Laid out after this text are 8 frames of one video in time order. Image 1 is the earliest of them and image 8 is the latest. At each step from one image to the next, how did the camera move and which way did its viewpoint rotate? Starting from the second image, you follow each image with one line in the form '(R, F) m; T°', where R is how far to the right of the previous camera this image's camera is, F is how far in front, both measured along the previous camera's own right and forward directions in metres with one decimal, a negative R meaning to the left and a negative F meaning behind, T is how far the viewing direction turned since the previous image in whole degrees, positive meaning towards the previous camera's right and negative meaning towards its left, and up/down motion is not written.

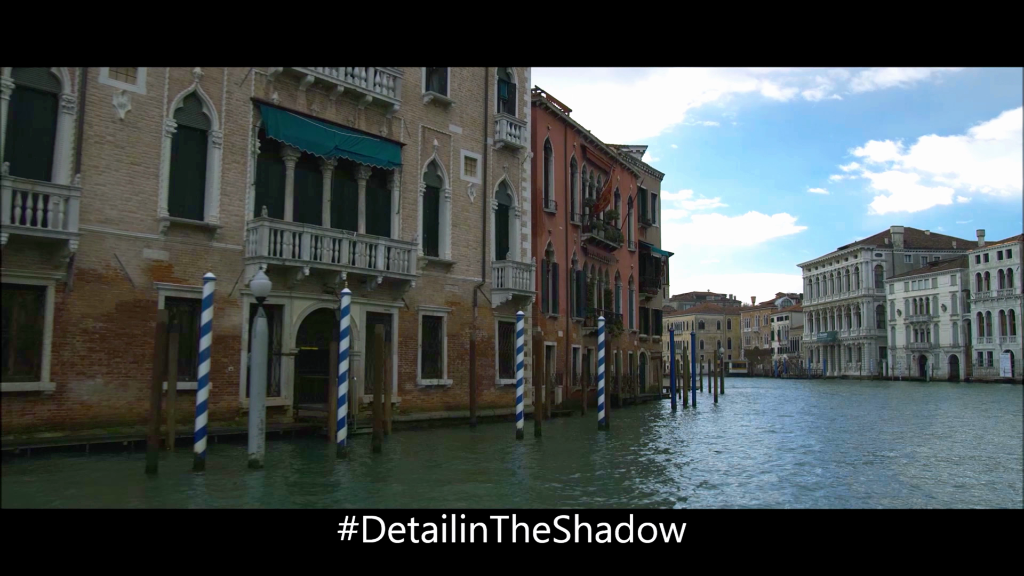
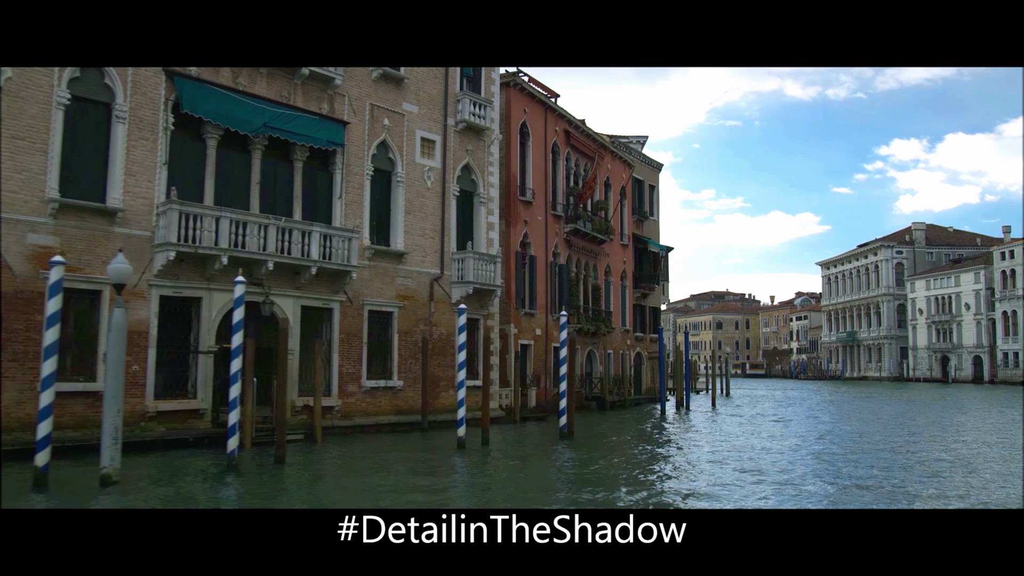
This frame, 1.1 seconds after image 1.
(+1.7, +1.9) m; -2°
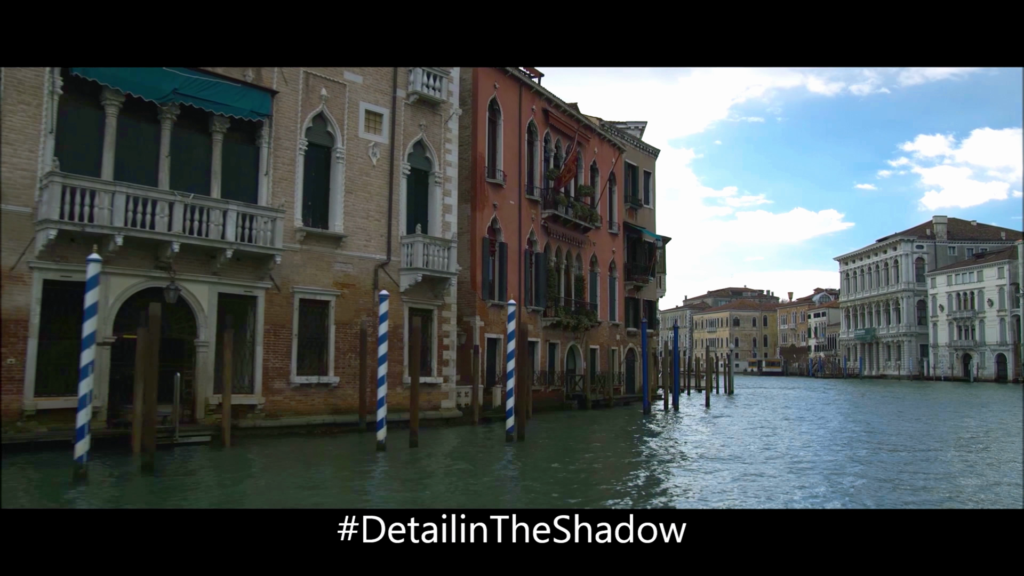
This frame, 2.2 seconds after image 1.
(+1.7, +1.9) m; -2°
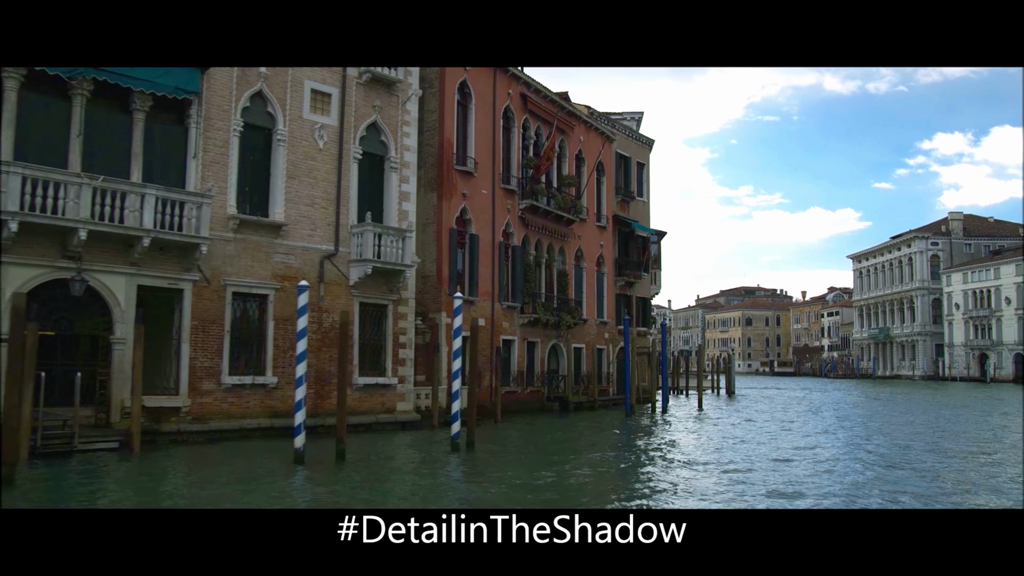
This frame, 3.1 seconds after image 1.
(+1.4, +1.4) m; -1°
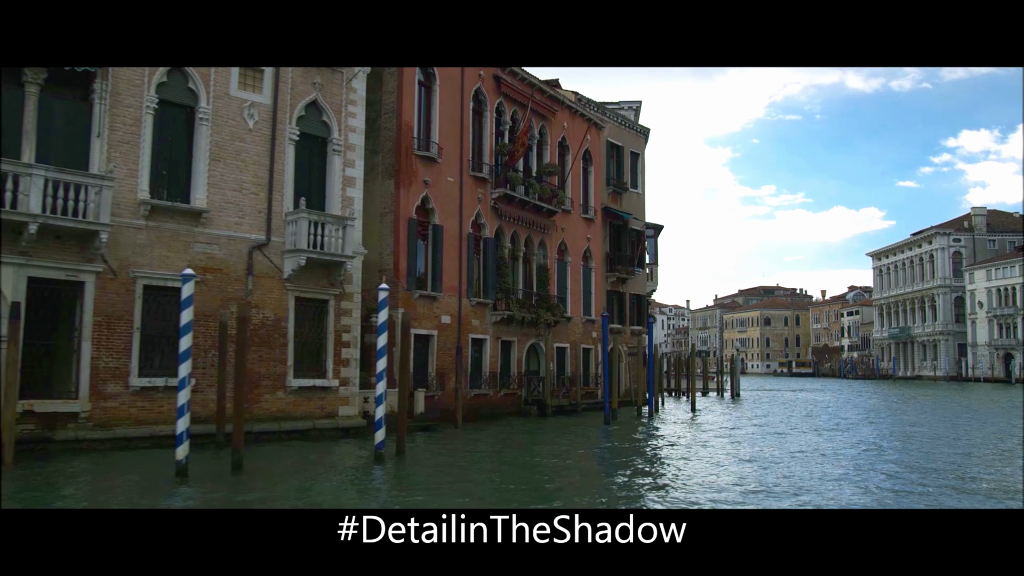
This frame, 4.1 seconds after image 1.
(+1.6, +1.7) m; -2°
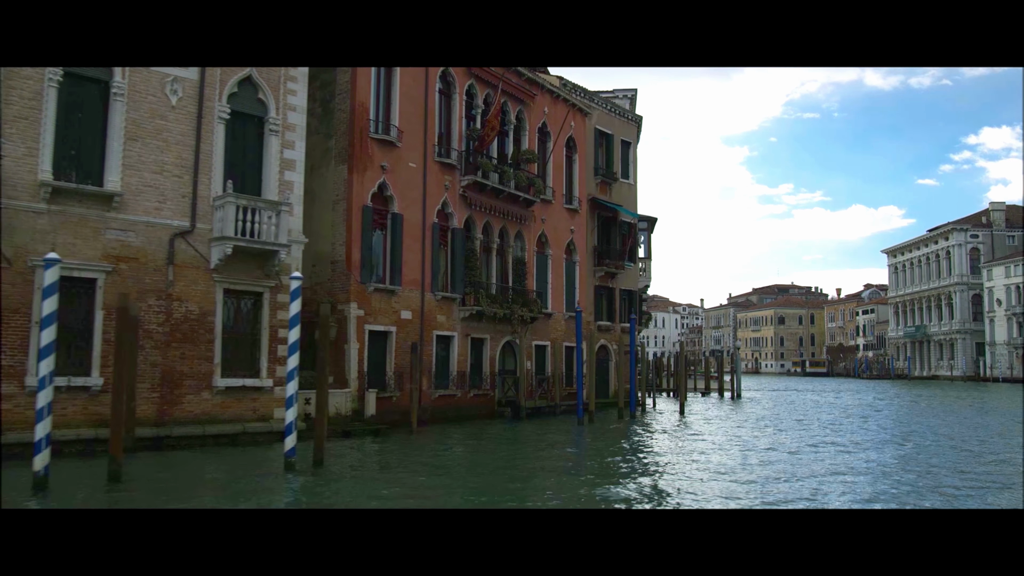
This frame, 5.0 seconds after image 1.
(+1.4, +1.4) m; -1°
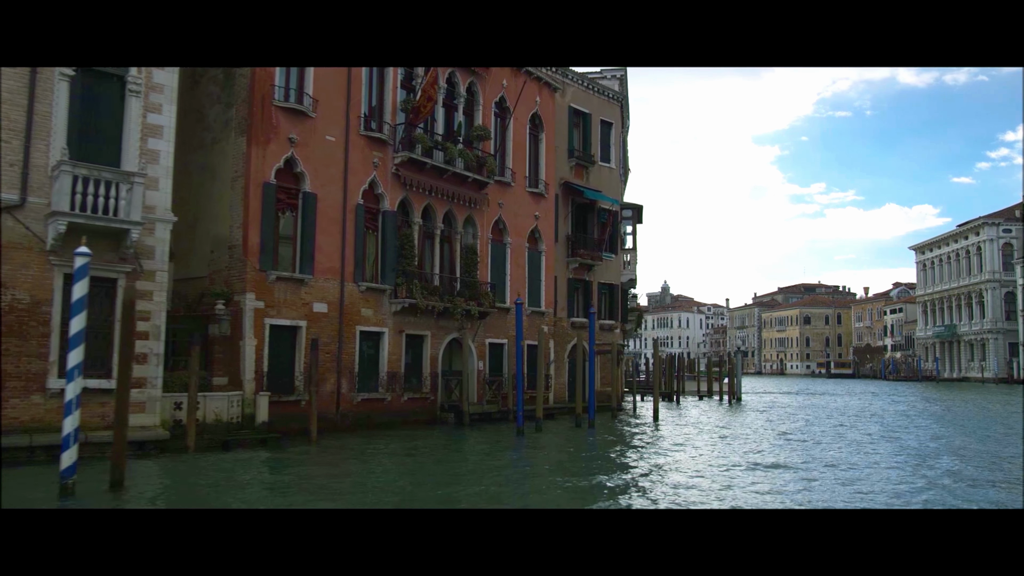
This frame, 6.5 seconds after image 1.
(+2.4, +2.5) m; -2°
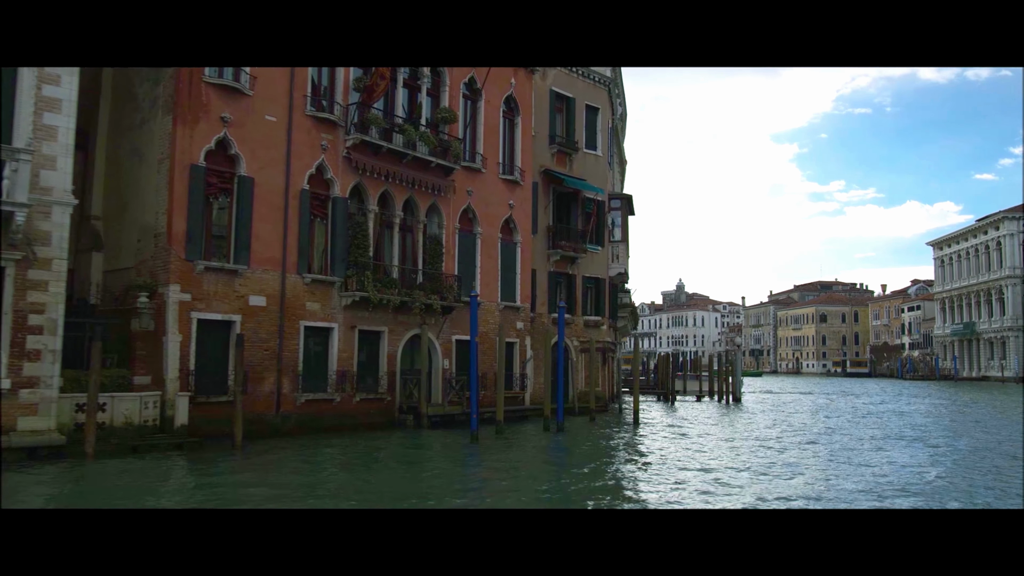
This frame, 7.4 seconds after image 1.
(+1.4, +1.5) m; -1°
